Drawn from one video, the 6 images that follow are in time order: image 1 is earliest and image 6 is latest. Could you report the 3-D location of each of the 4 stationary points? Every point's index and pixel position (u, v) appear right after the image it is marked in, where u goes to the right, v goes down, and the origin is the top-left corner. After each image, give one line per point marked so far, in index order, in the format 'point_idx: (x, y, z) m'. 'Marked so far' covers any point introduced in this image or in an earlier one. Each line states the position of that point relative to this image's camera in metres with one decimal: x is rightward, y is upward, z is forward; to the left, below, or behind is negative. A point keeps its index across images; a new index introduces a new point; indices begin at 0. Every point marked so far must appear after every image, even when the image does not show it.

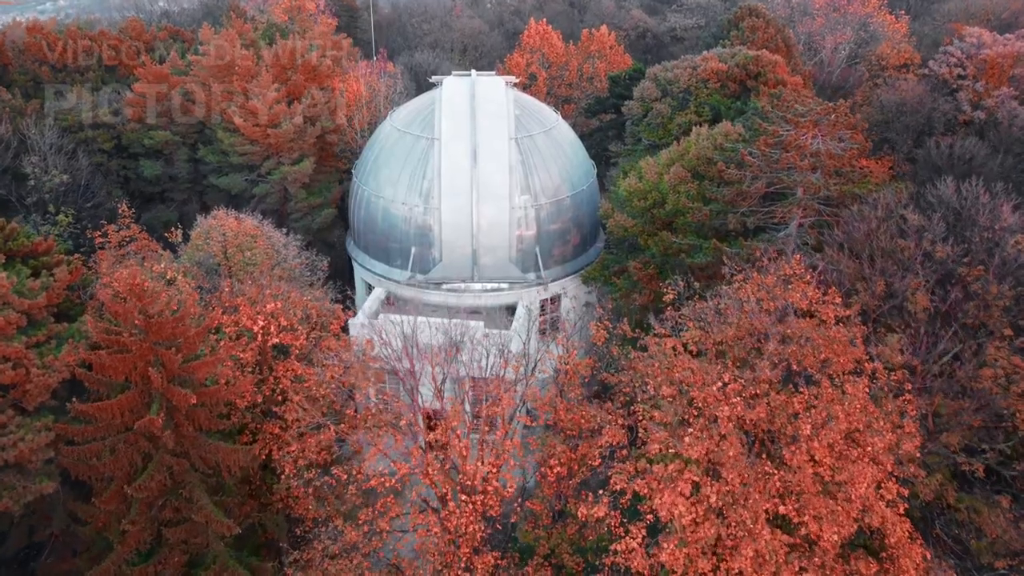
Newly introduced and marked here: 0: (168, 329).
0: (-7.4, -0.9, +17.1) m
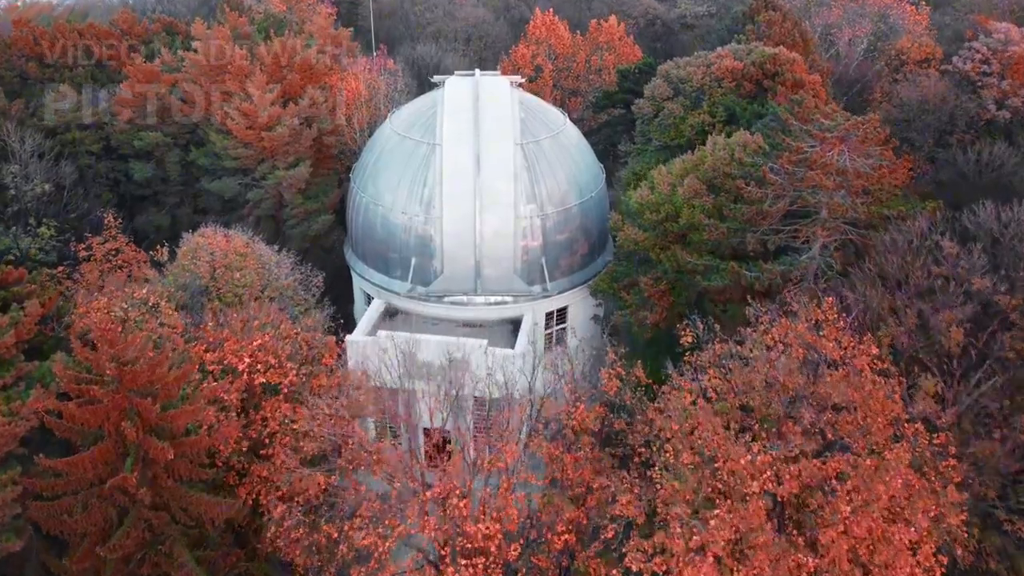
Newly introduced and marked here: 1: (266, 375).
0: (-7.3, -1.8, +15.8) m
1: (-5.7, -2.0, +18.3) m
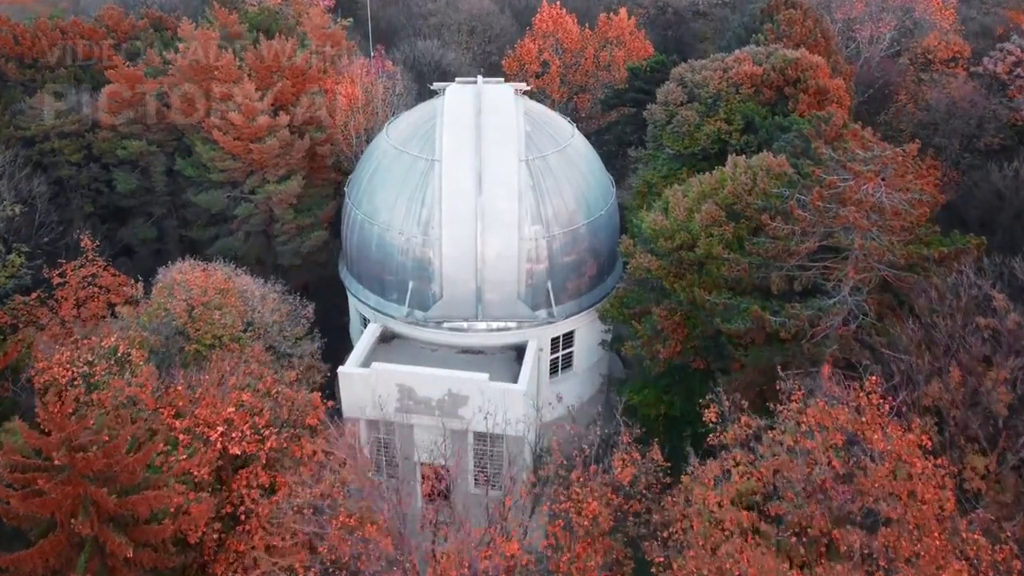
0: (-7.3, -3.1, +14.0) m
1: (-5.6, -3.3, +16.6) m
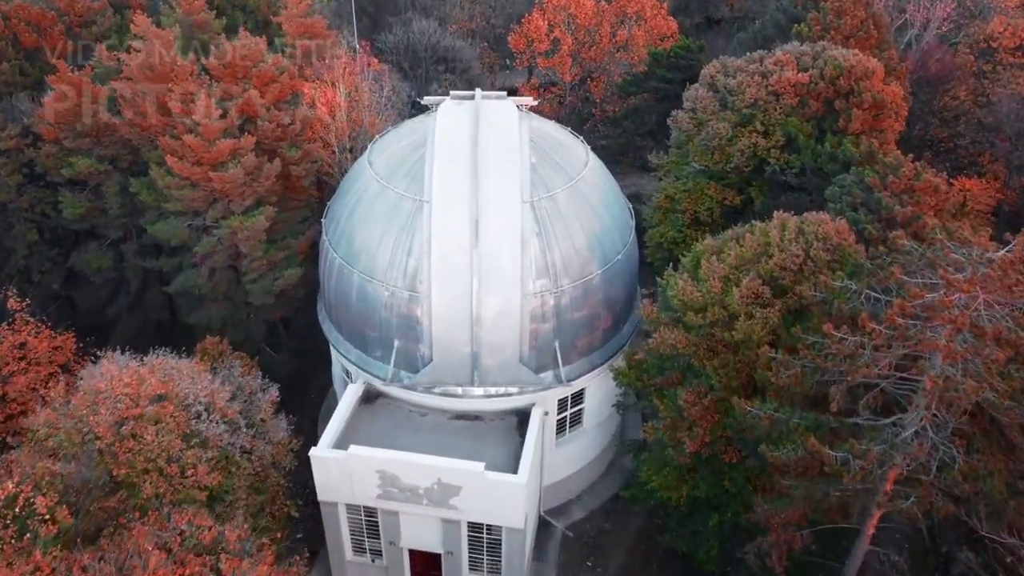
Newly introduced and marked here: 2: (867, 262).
0: (-7.4, -6.1, +10.4) m
1: (-5.7, -6.1, +12.9) m
2: (+8.4, +0.6, +18.9) m
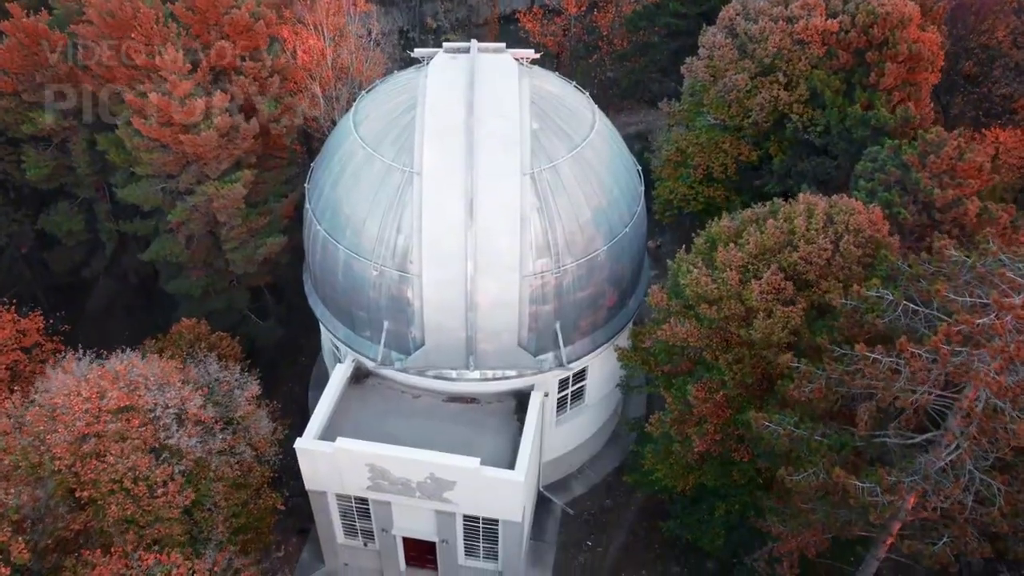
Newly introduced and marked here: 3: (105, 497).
0: (-7.5, -7.0, +9.3) m
1: (-5.8, -6.8, +11.8) m
2: (+8.4, +0.5, +16.9) m
3: (-8.2, -4.2, +16.1) m
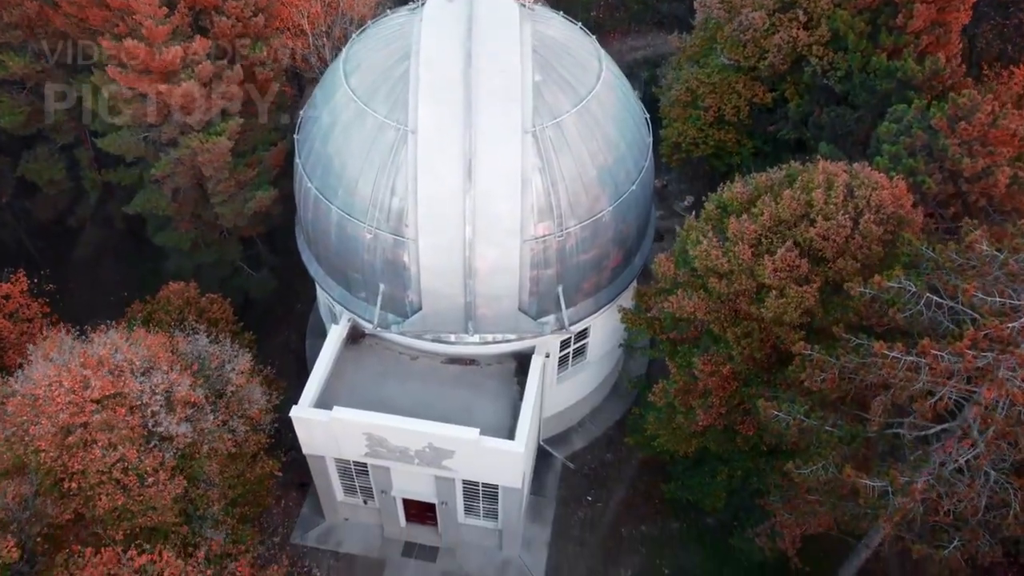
0: (-7.6, -7.5, +9.2) m
1: (-5.9, -7.0, +11.7) m
2: (+8.4, +0.8, +16.0) m
3: (-8.2, -3.9, +15.7) m
